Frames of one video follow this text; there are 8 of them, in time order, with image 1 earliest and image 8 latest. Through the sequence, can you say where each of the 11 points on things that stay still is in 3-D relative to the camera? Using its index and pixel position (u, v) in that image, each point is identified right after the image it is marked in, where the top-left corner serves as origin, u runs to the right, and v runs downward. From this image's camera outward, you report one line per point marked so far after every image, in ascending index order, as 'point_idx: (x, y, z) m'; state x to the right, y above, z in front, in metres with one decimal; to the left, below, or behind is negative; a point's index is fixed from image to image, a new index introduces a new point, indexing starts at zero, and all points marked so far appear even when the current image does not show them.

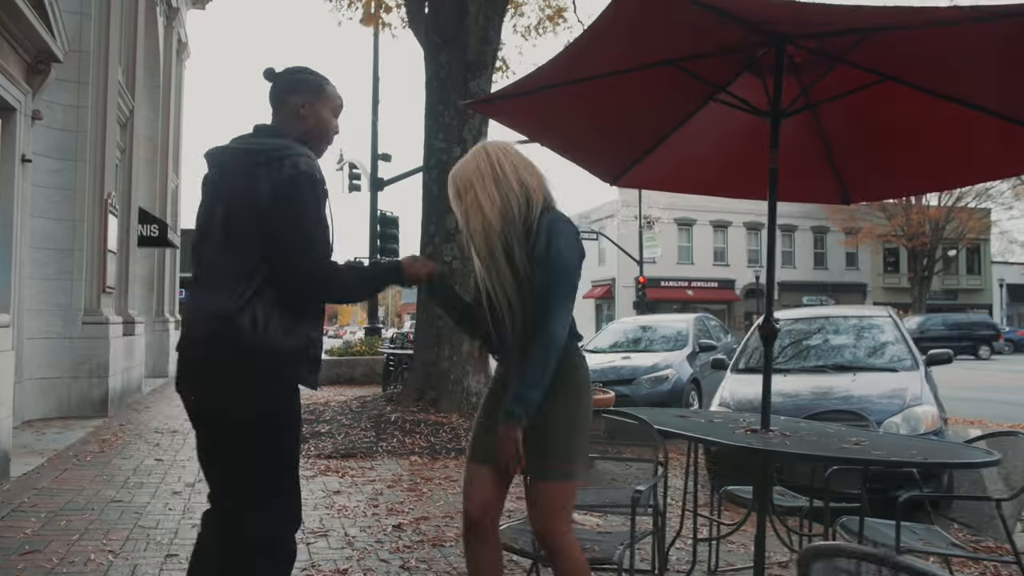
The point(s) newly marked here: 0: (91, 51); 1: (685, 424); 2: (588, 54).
0: (-5.1, +2.9, +10.2) m
1: (+0.8, -0.7, +4.1) m
2: (+0.3, +1.1, +3.7) m
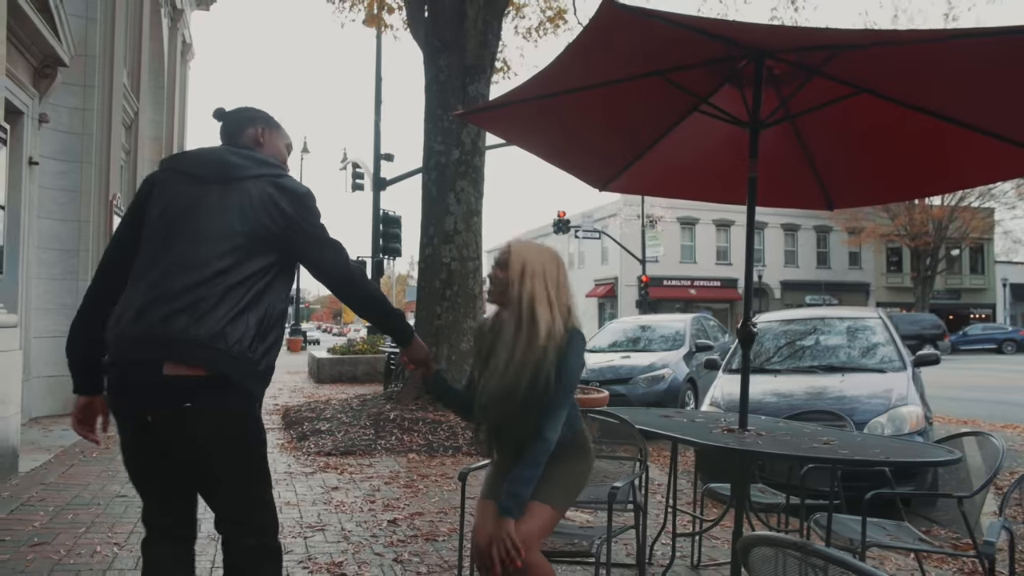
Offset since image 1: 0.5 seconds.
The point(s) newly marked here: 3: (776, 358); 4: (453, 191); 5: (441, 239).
0: (-5.2, +2.9, +10.4) m
1: (+0.8, -0.7, +4.2) m
2: (+0.3, +1.0, +3.9) m
3: (+3.0, -0.8, +9.3) m
4: (-0.7, +1.1, +9.8) m
5: (-0.8, +0.6, +9.8) m
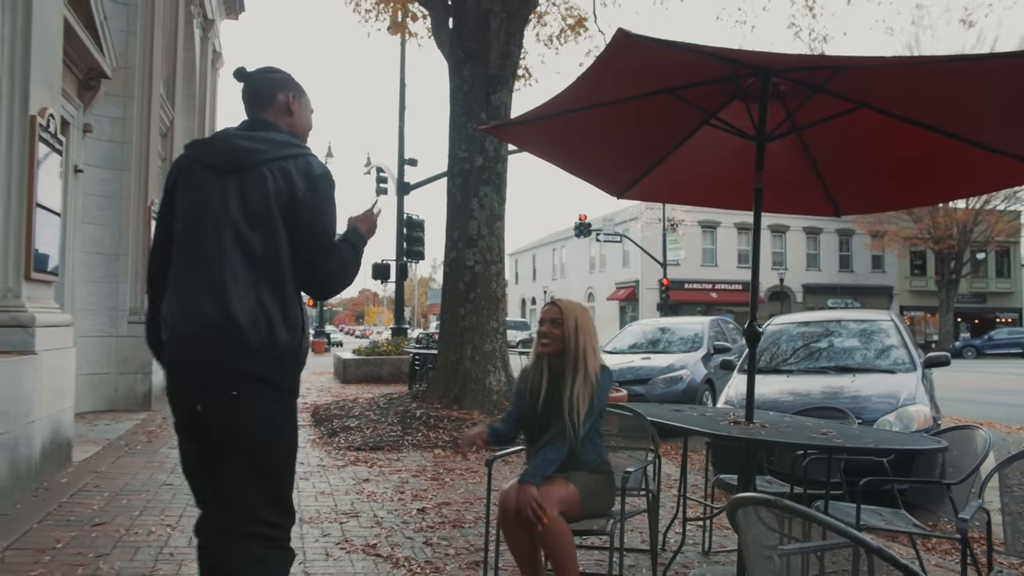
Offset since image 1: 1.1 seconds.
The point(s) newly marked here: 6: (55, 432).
0: (-4.9, +2.9, +10.8) m
1: (+0.9, -0.7, +4.5) m
2: (+0.4, +1.0, +4.2) m
3: (+3.2, -0.8, +9.5) m
4: (-0.4, +1.1, +10.2) m
5: (-0.6, +0.5, +10.2) m
6: (-3.3, -1.0, +6.0) m
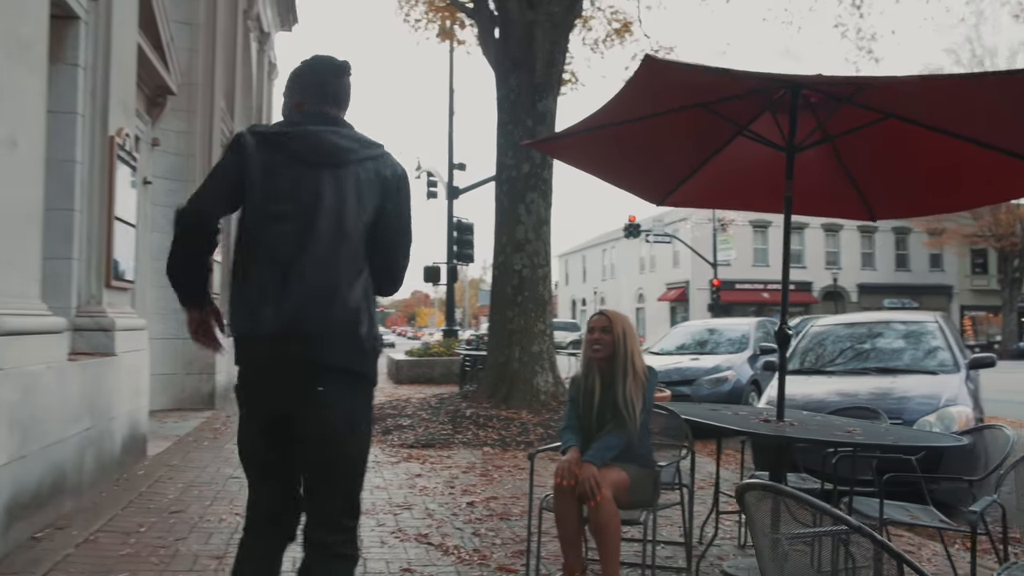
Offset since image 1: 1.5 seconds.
0: (-4.3, +2.8, +11.4) m
1: (+1.1, -0.7, +4.7) m
2: (+0.6, +1.0, +4.5) m
3: (+3.8, -0.8, +9.6) m
4: (+0.2, +1.1, +10.5) m
5: (0.0, +0.5, +10.5) m
6: (-3.0, -1.1, +6.5) m
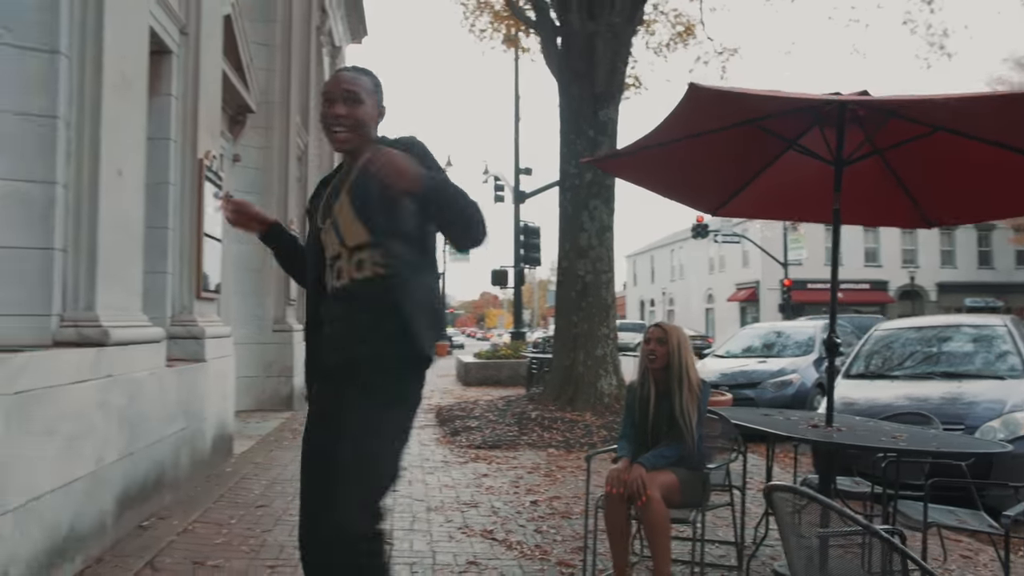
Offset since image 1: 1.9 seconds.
0: (-3.4, +2.7, +12.0) m
1: (+1.5, -0.8, +4.9) m
2: (+0.9, +0.9, +4.7) m
3: (+4.5, -0.9, +9.5) m
4: (+1.0, +1.0, +10.7) m
5: (+0.8, +0.4, +10.7) m
6: (-2.4, -1.2, +7.0) m
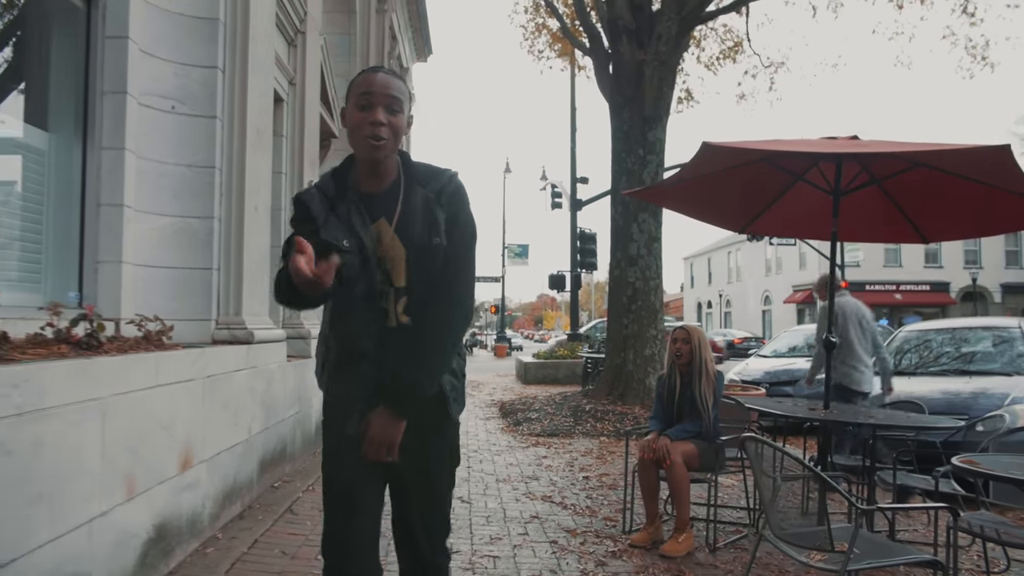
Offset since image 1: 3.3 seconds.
0: (-2.5, +2.6, +13.4) m
1: (+1.9, -0.8, +5.9) m
2: (+1.3, +0.9, +5.8) m
3: (+5.2, -0.9, +10.3) m
4: (+1.8, +0.9, +11.8) m
5: (+1.6, +0.4, +11.8) m
6: (-1.9, -1.3, +8.3) m
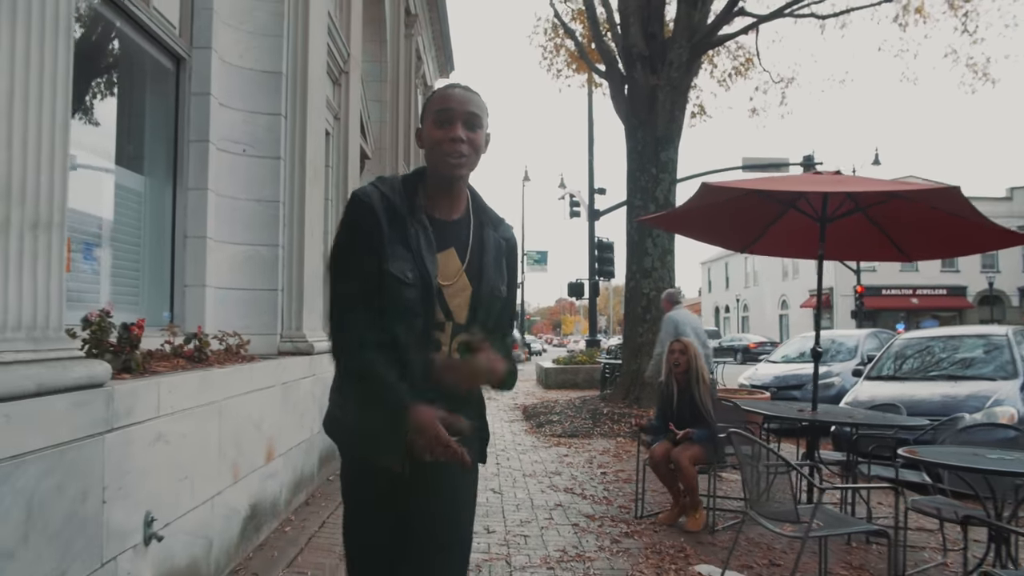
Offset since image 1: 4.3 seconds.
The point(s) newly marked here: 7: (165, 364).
0: (-2.1, +2.4, +14.3) m
1: (+2.1, -1.0, +6.7) m
2: (+1.5, +0.7, +6.6) m
3: (+5.5, -1.1, +11.0) m
4: (+2.1, +0.8, +12.6) m
5: (+1.9, +0.2, +12.6) m
6: (-1.6, -1.4, +9.2) m
7: (-1.7, -0.4, +4.1) m
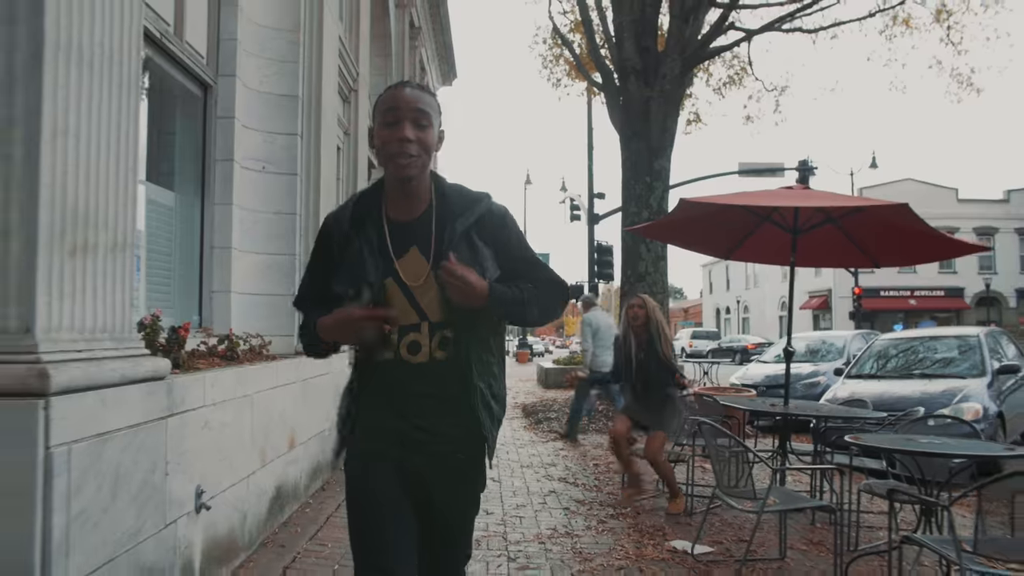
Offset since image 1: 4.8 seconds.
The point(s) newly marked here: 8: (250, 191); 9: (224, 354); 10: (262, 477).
0: (-2.1, +2.4, +14.9) m
1: (+2.1, -1.0, +7.3) m
2: (+1.5, +0.7, +7.2) m
3: (+5.5, -1.1, +11.6) m
4: (+2.1, +0.7, +13.2) m
5: (+1.9, +0.1, +13.2) m
6: (-1.6, -1.5, +9.8) m
7: (-1.7, -0.4, +4.7) m
8: (-2.2, +0.8, +7.0) m
9: (-1.8, -0.4, +5.2) m
10: (-1.5, -1.1, +5.0) m
